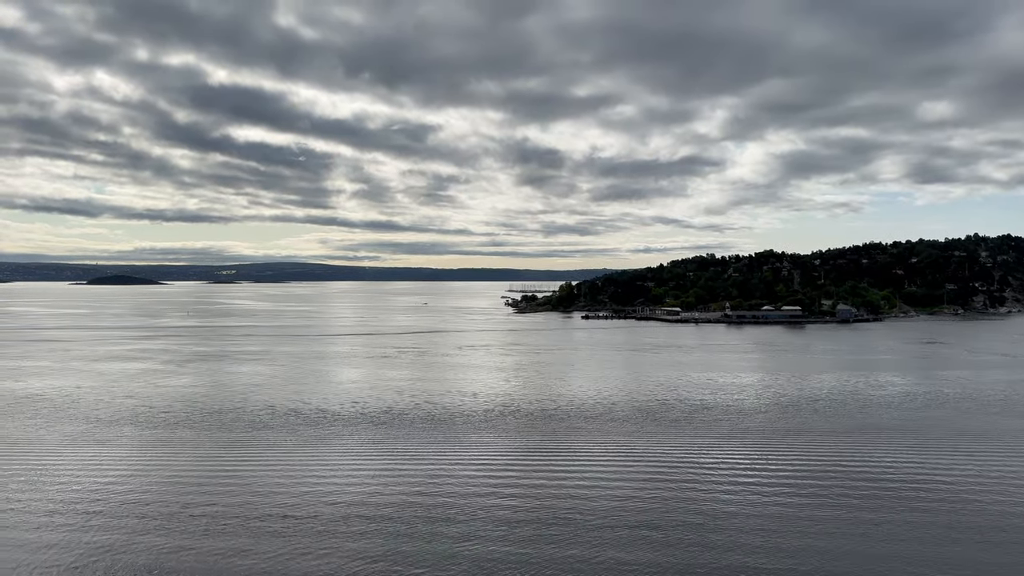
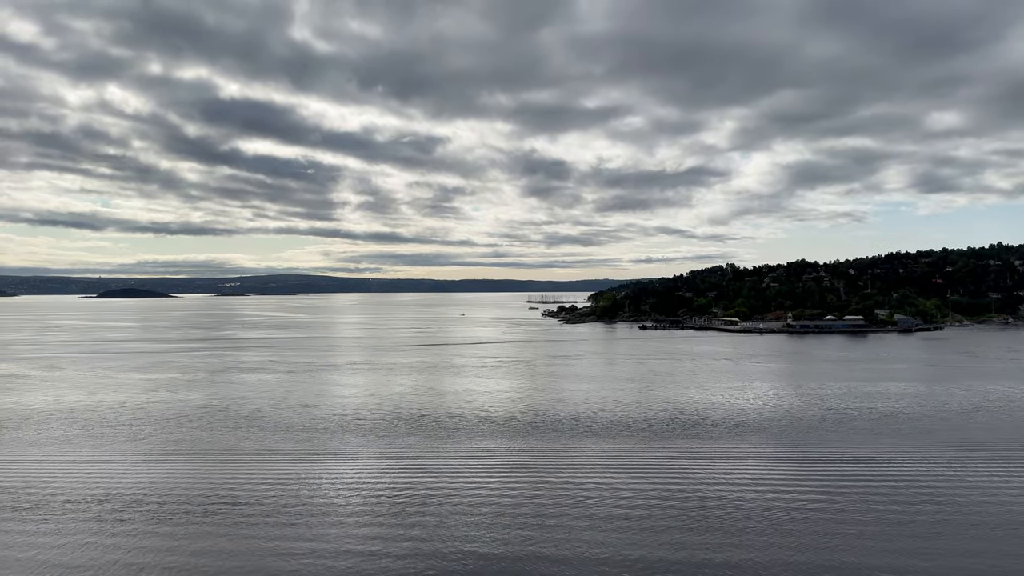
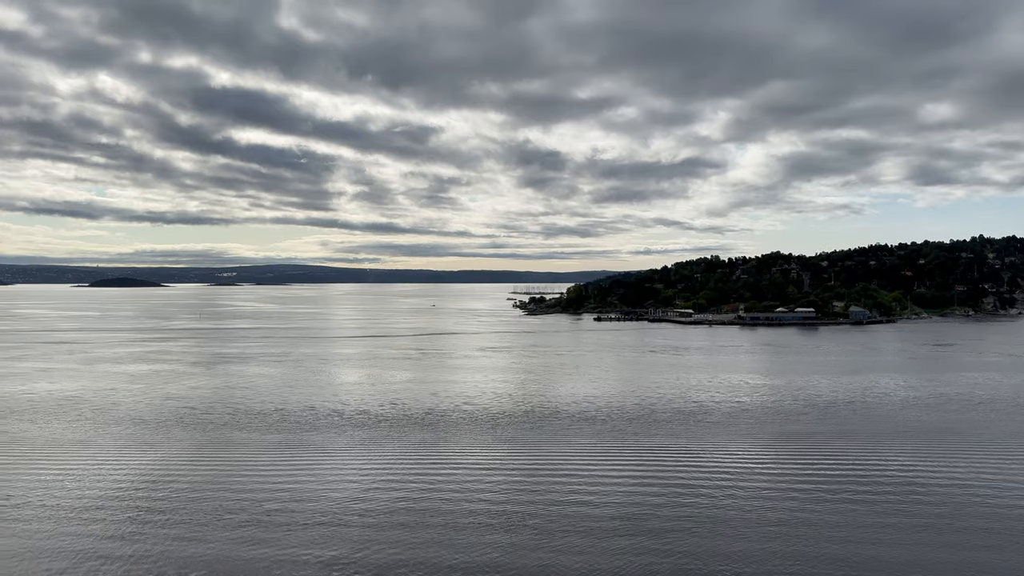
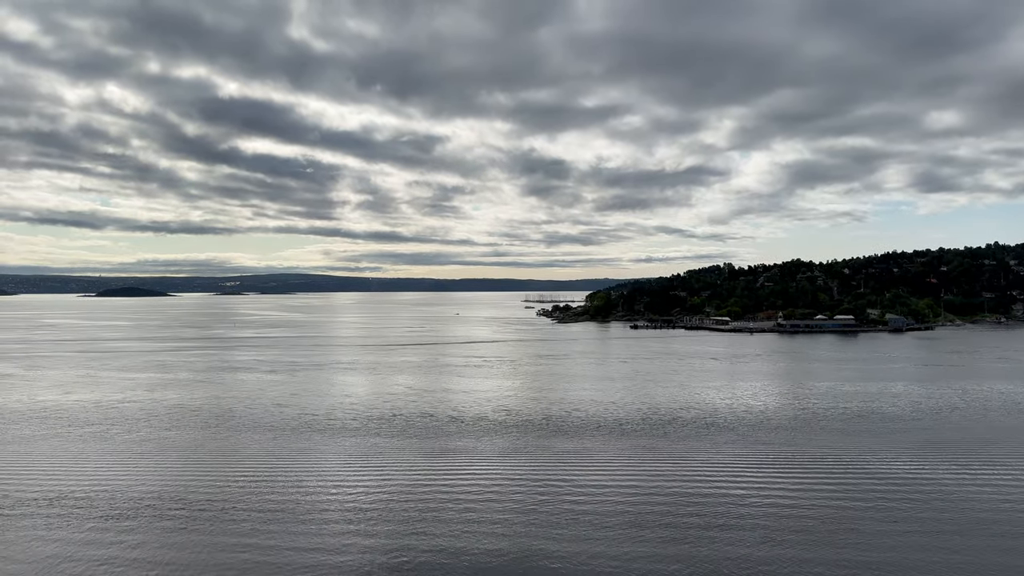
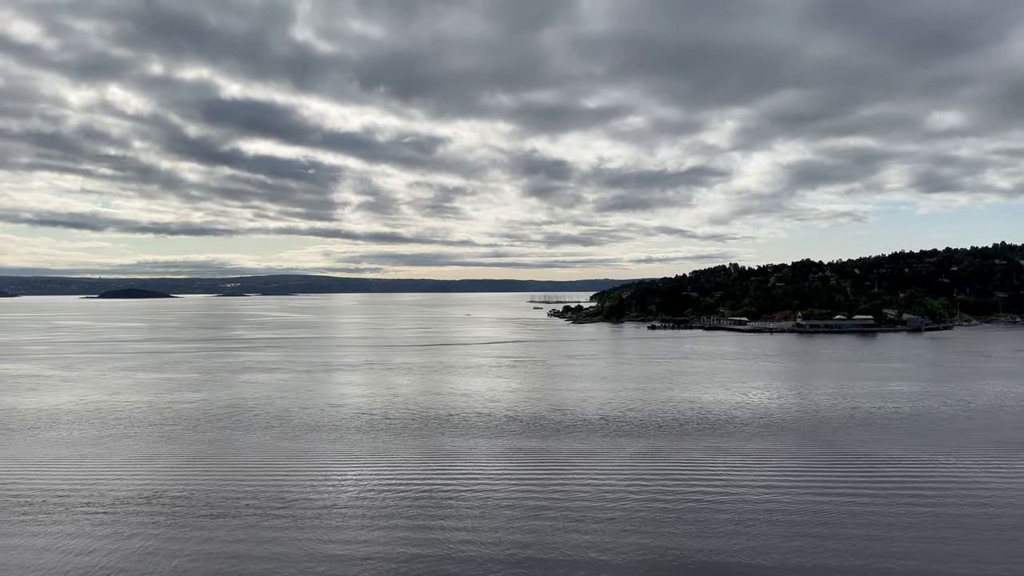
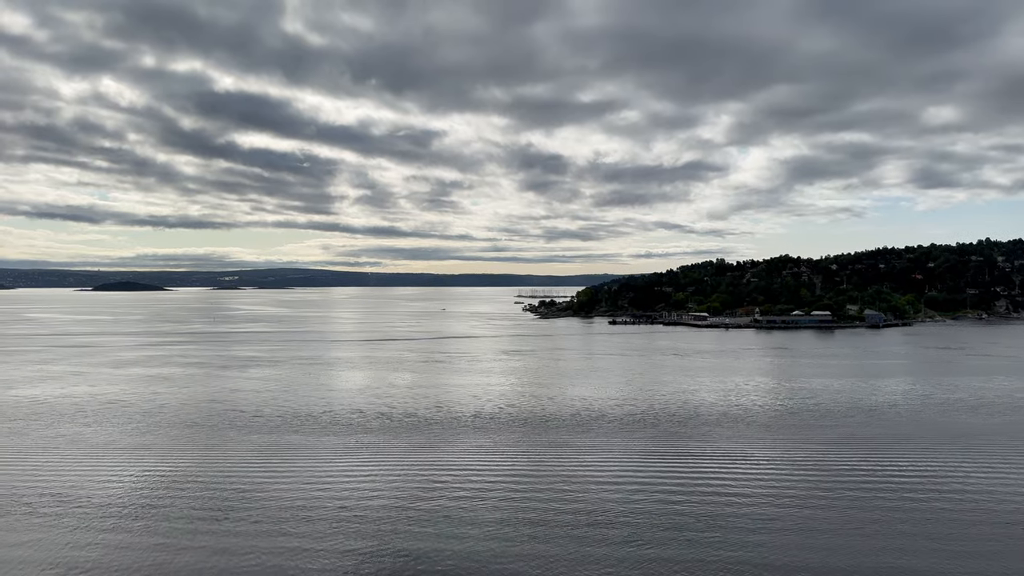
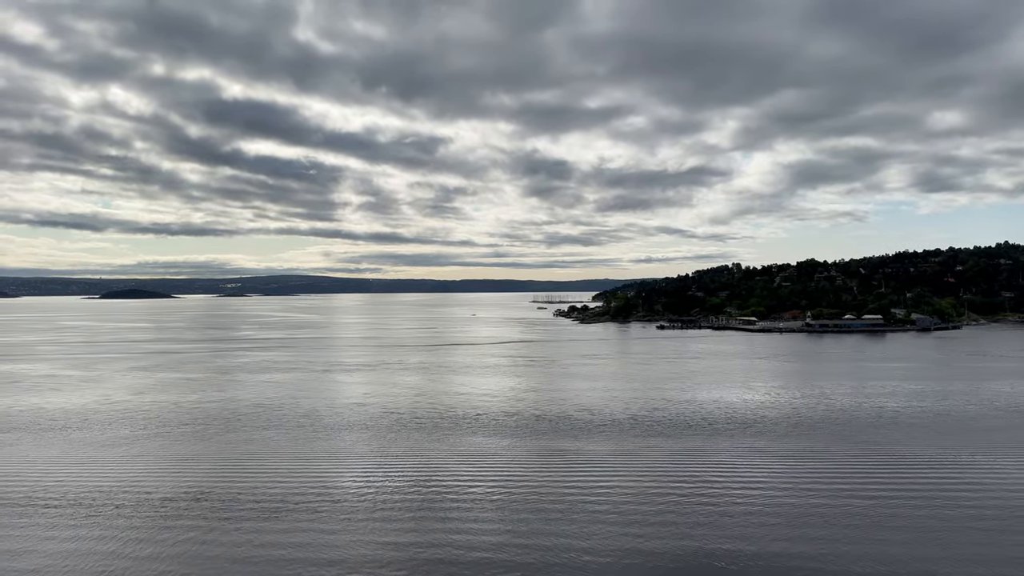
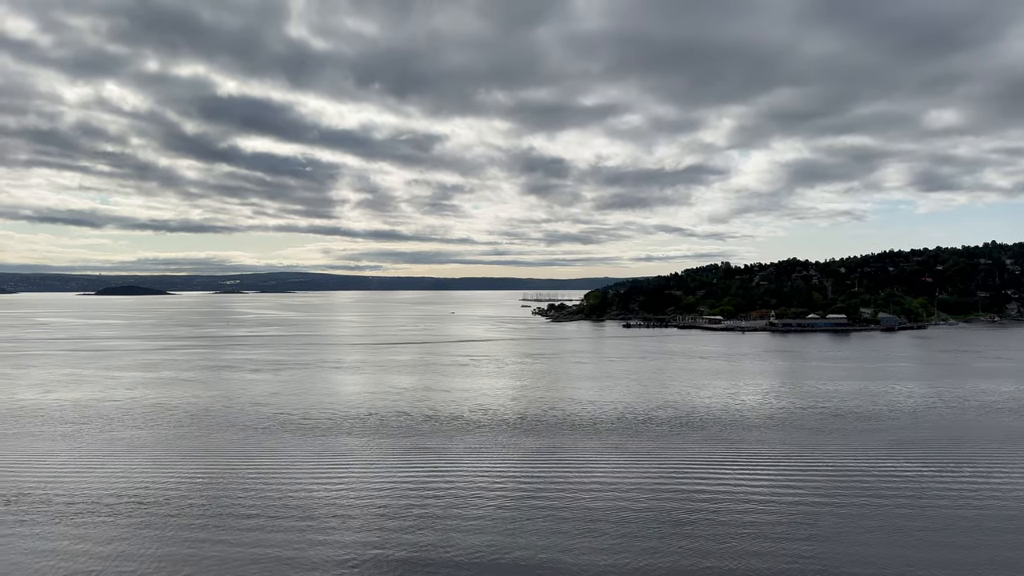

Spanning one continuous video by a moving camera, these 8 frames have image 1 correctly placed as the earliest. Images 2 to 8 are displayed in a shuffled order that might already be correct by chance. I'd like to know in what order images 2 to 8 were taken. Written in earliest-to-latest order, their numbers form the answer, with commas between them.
3, 6, 8, 4, 2, 5, 7
